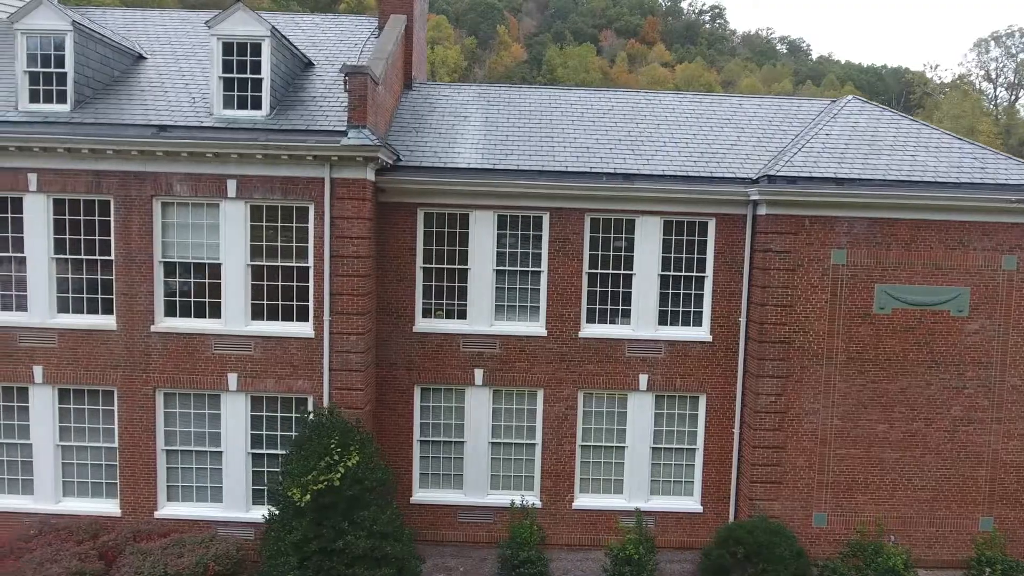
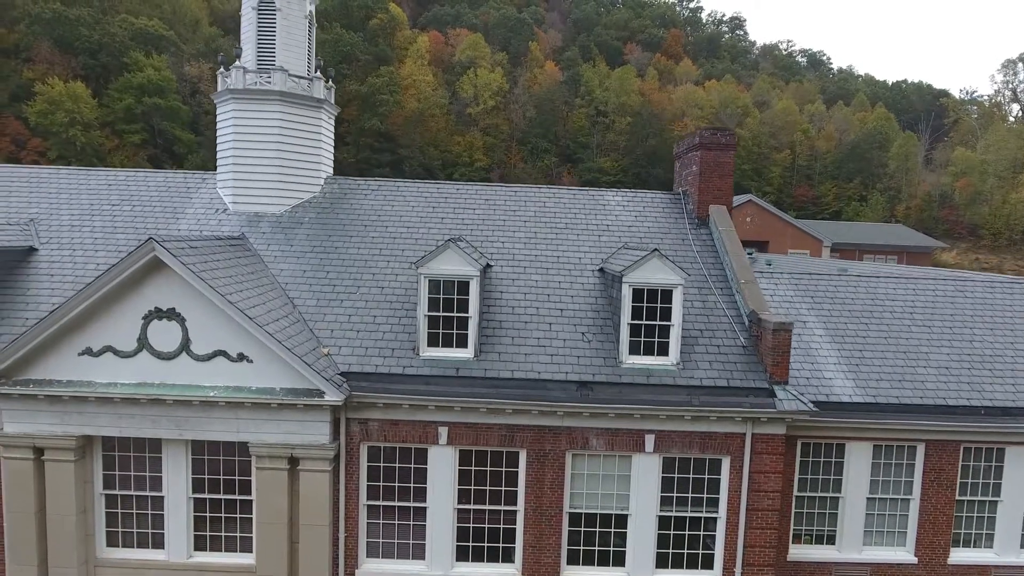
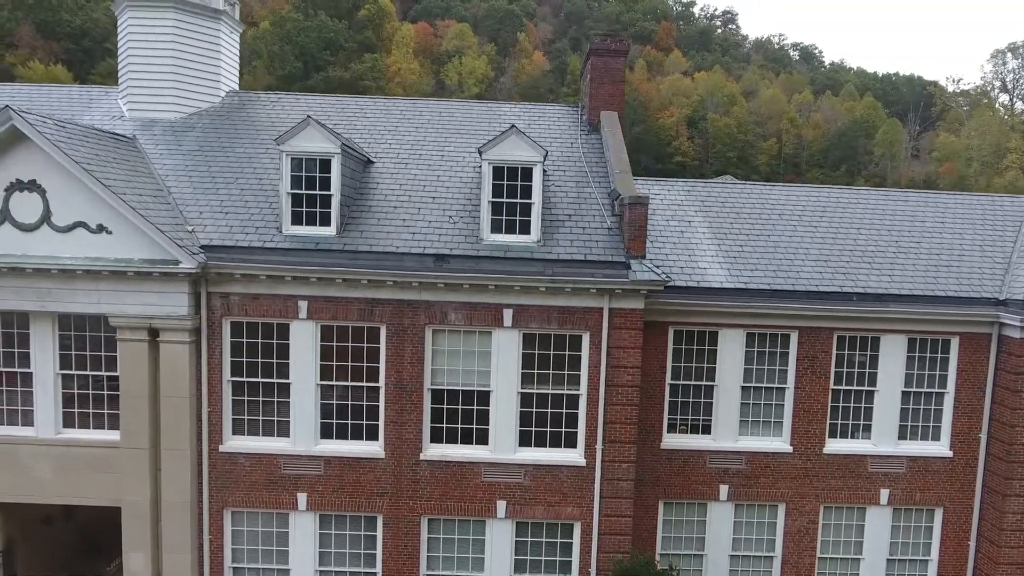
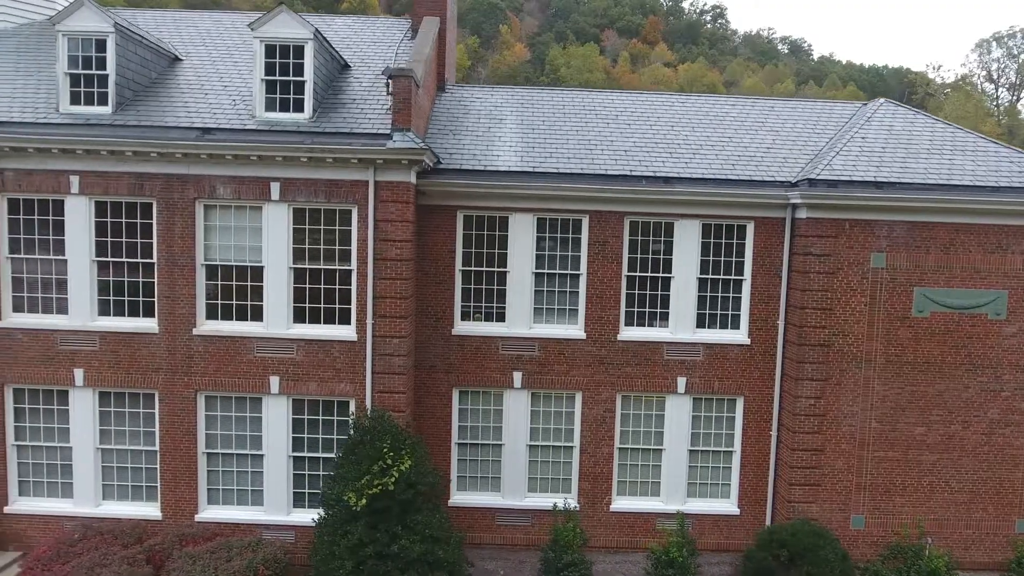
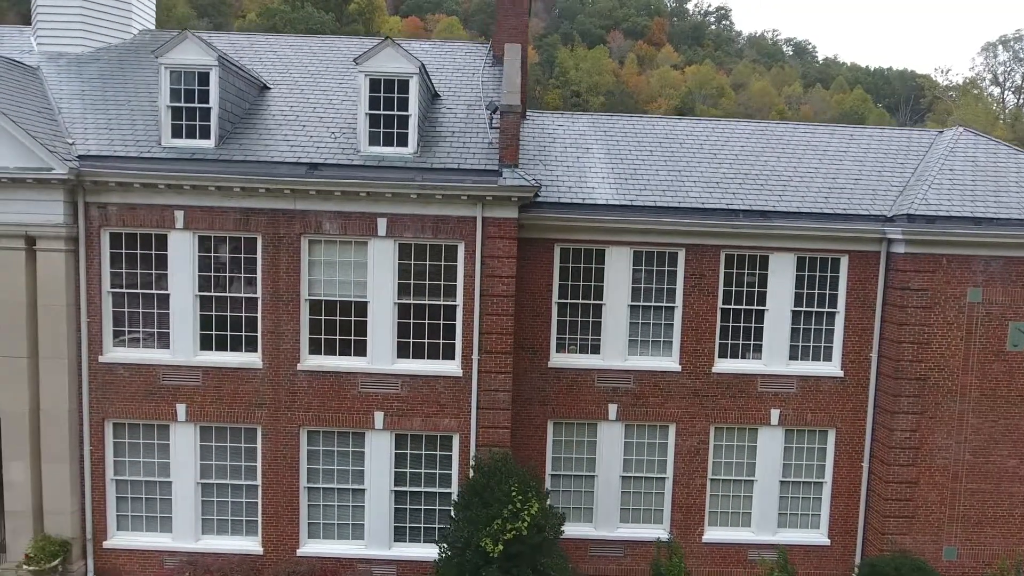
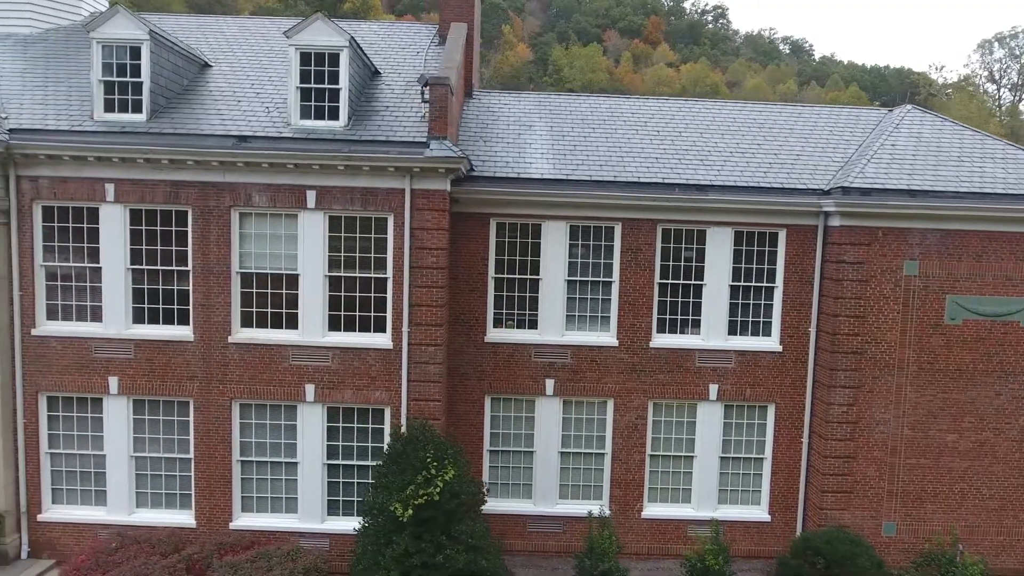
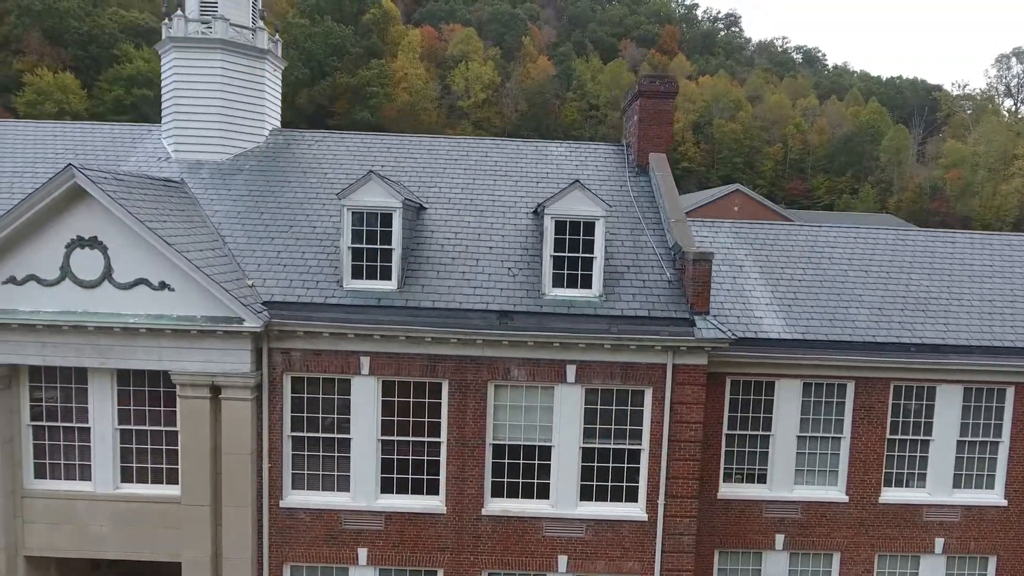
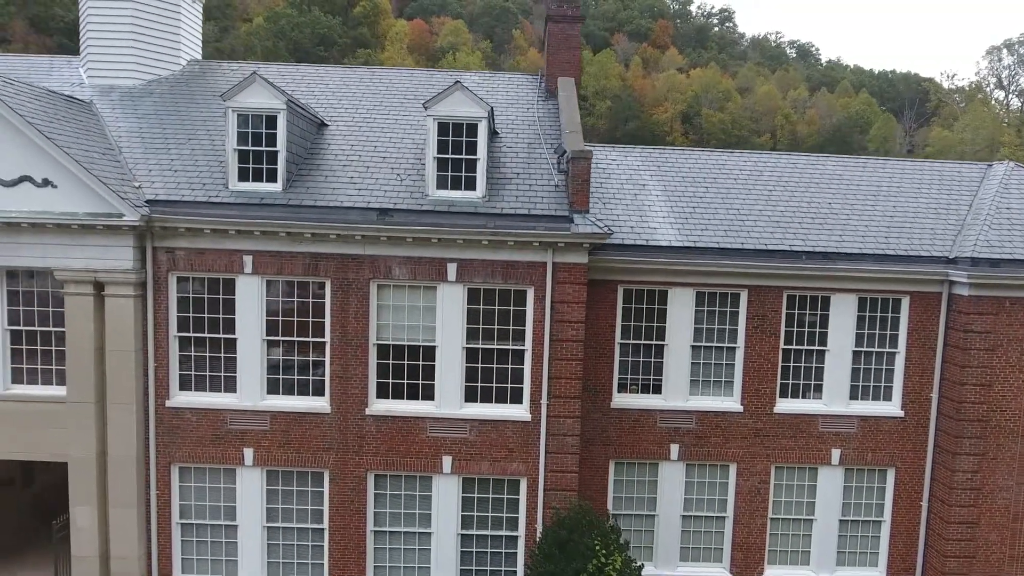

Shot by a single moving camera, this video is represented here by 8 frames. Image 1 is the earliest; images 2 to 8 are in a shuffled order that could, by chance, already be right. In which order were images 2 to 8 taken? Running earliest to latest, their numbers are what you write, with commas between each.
4, 6, 5, 8, 3, 7, 2
